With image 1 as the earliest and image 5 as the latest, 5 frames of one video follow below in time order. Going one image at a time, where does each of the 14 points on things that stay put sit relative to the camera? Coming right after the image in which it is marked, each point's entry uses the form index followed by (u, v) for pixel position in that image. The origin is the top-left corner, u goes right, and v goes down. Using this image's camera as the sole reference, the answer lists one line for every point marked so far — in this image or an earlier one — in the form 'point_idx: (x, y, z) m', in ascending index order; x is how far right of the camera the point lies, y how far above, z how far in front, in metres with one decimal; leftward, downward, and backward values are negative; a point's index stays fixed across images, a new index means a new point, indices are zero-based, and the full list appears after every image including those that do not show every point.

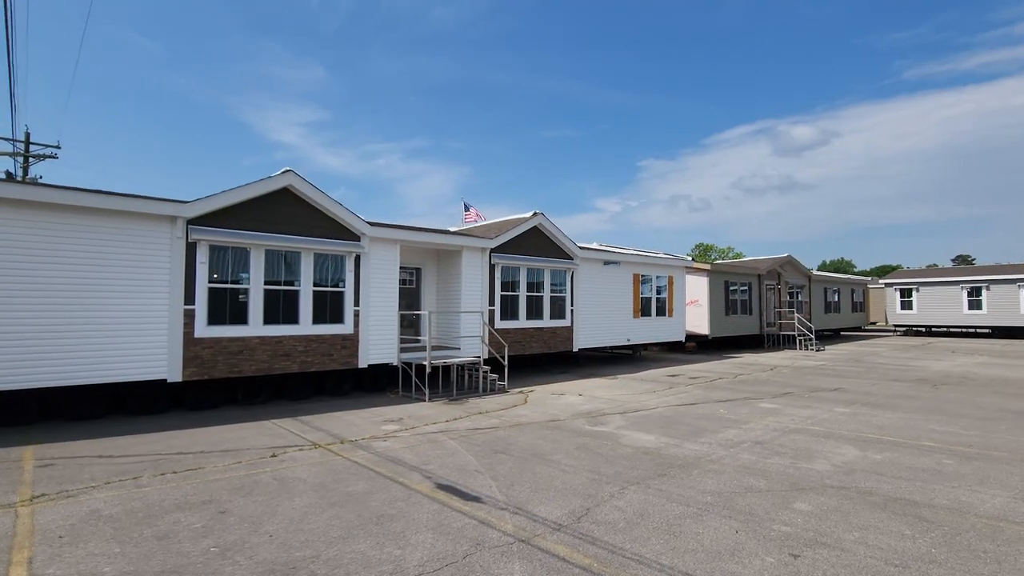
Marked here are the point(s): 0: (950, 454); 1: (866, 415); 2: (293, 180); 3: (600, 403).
0: (+6.2, -2.4, +7.5) m
1: (+7.1, -2.5, +10.6) m
2: (-4.8, +2.4, +11.5) m
3: (+2.0, -2.7, +12.2) m
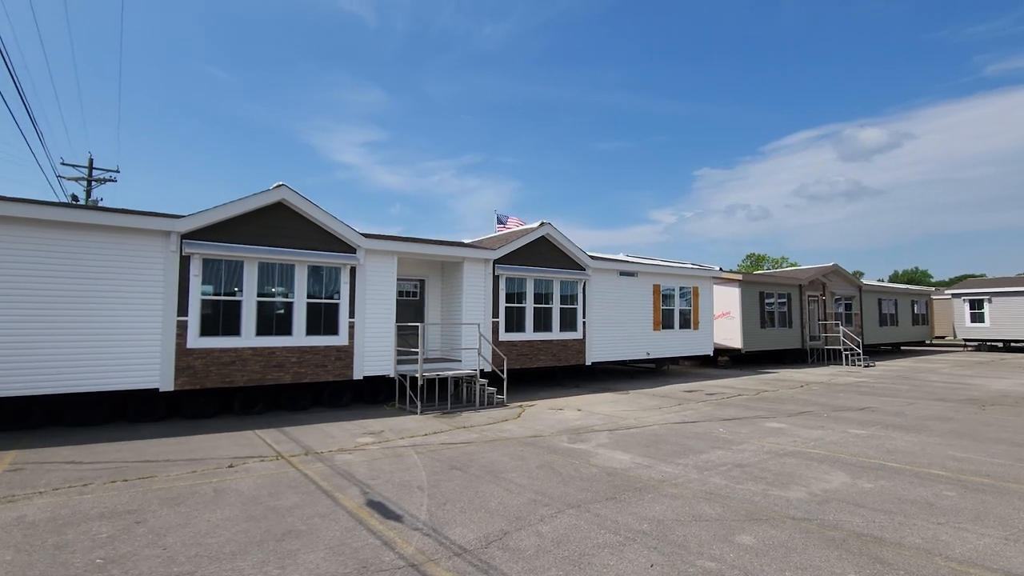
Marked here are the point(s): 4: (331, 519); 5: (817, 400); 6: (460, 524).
0: (+5.5, -2.5, +6.6) m
1: (+6.7, -2.7, +9.6) m
2: (-5.1, +2.1, +11.8) m
3: (+1.8, -2.9, +11.6) m
4: (-1.9, -2.4, +5.5) m
5: (+8.3, -3.1, +14.4) m
6: (-0.5, -2.4, +5.4) m
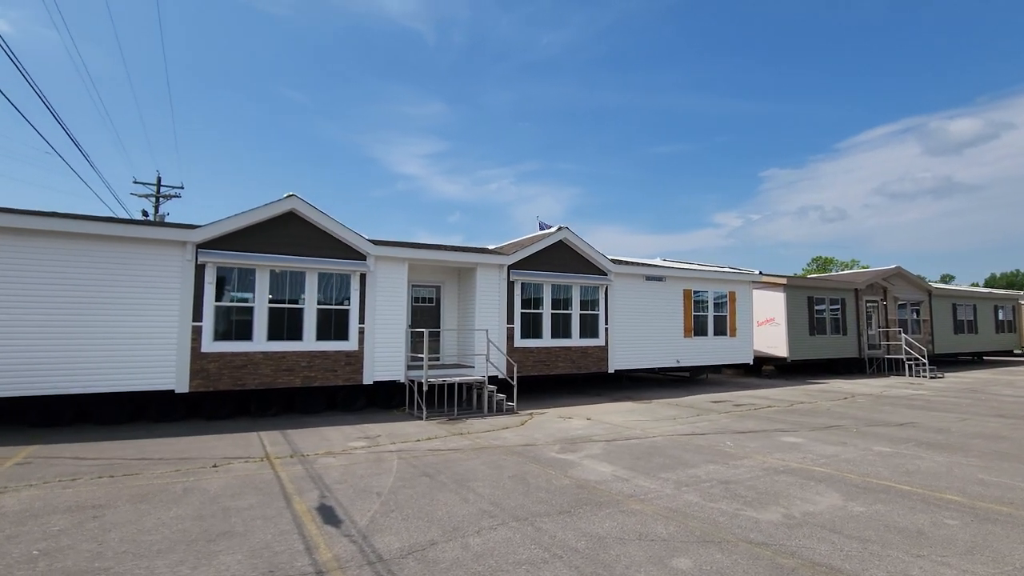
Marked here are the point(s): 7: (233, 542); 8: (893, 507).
0: (+4.9, -2.5, +5.8) m
1: (+6.5, -2.7, +8.6) m
2: (-5.0, +1.9, +12.2) m
3: (+1.8, -3.0, +11.2) m
4: (-2.5, -2.5, +5.5) m
5: (+8.6, -3.2, +13.3) m
6: (-1.2, -2.4, +5.3) m
7: (-2.6, -2.4, +5.0) m
8: (+4.4, -2.5, +6.1) m
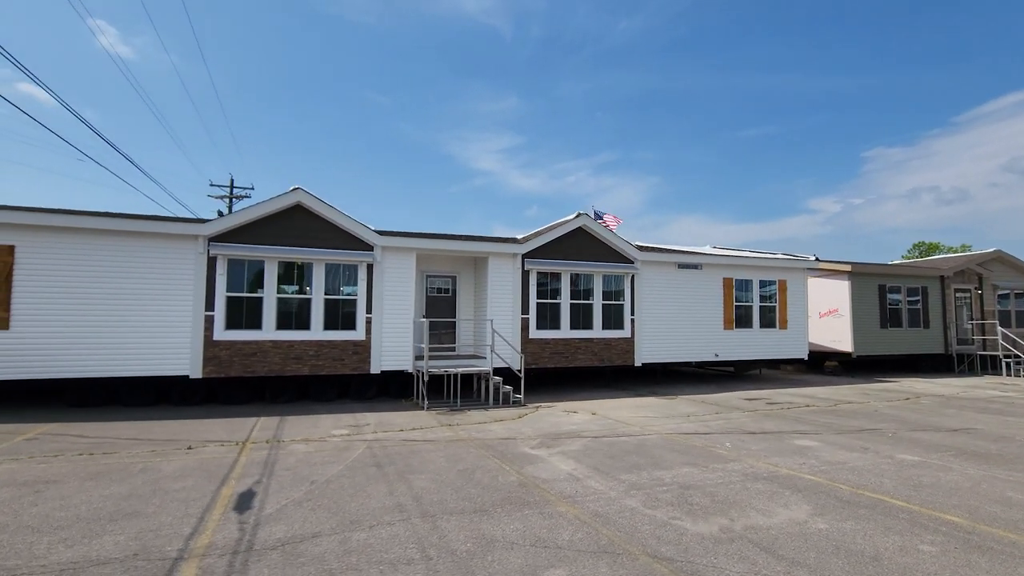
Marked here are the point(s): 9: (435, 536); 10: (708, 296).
0: (+4.0, -2.3, +4.8) m
1: (+5.9, -2.5, +7.4) m
2: (-5.0, +2.2, +12.5) m
3: (+1.7, -2.7, +10.6) m
4: (-3.5, -2.3, +5.6) m
5: (+8.7, -2.8, +11.7) m
6: (-2.2, -2.3, +5.1) m
7: (-3.6, -2.2, +5.1) m
8: (+3.4, -2.3, +5.1) m
9: (-0.7, -2.3, +4.8) m
10: (+6.4, -0.3, +17.2) m
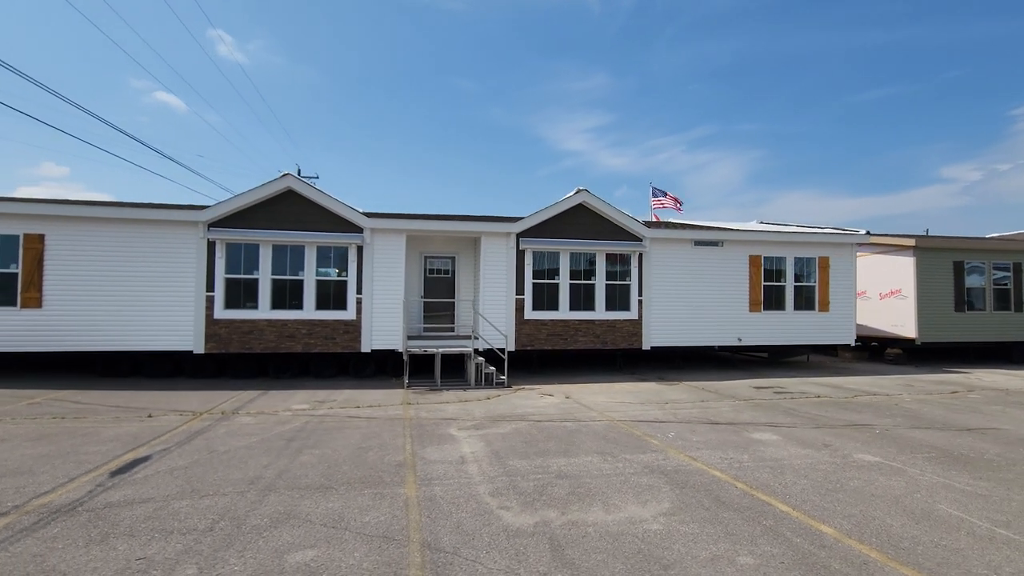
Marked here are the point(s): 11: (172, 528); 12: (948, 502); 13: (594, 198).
0: (+2.1, -2.0, +4.1) m
1: (+4.5, -2.2, +6.3) m
2: (-5.4, +2.6, +13.1) m
3: (+0.9, -2.3, +10.2) m
4: (-5.0, -2.1, +6.2) m
5: (+8.0, -2.4, +10.1) m
6: (-3.8, -2.1, +5.5) m
7: (-5.3, -2.0, +5.6) m
8: (+1.7, -2.1, +4.5) m
9: (-2.4, -2.0, +4.9) m
10: (+6.5, +0.4, +15.8) m
11: (-2.8, -2.0, +4.5) m
12: (+4.4, -2.1, +5.3) m
13: (+2.3, +2.5, +14.7) m
